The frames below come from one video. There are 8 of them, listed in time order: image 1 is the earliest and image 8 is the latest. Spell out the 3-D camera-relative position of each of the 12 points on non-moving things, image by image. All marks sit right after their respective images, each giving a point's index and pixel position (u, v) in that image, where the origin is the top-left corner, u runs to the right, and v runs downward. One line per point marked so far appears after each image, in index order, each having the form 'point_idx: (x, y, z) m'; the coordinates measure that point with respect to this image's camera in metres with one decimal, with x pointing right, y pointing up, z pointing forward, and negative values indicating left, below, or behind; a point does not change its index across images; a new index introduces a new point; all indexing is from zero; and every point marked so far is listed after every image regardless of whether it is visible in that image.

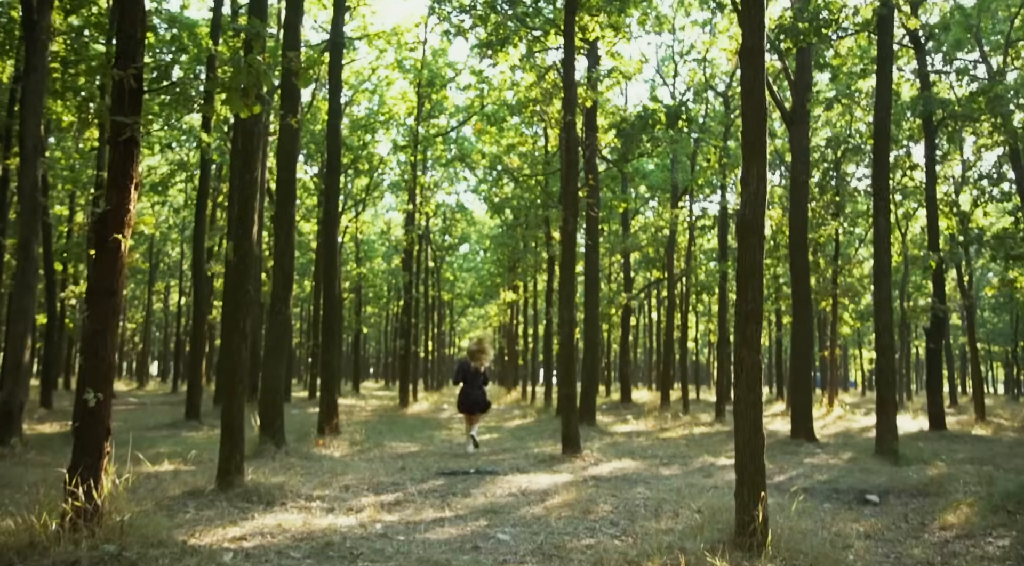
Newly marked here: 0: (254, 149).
0: (-3.7, +1.8, +17.3) m
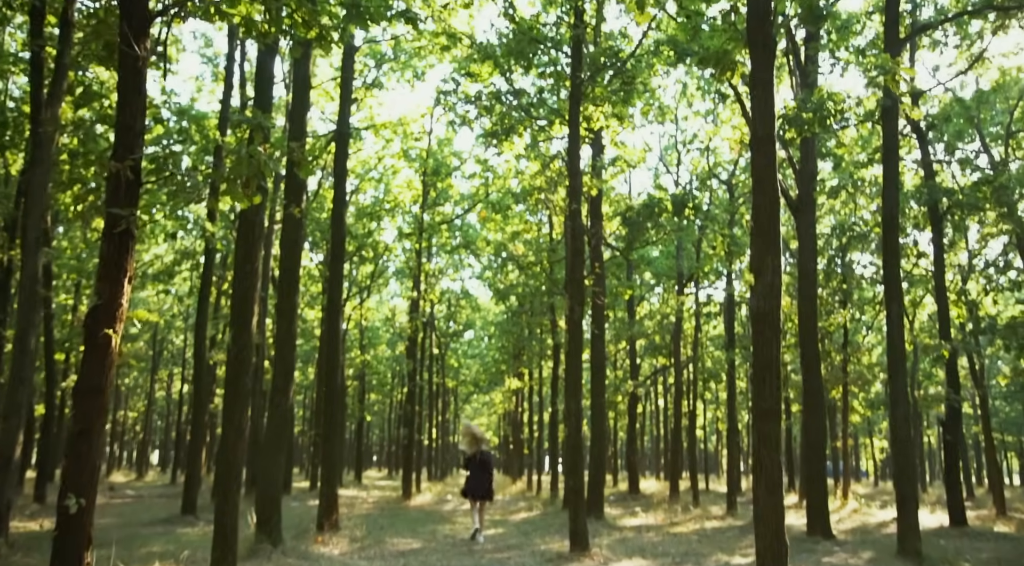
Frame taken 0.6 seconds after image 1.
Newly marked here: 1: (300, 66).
0: (-3.6, +0.6, +17.3) m
1: (-3.1, +3.2, +18.3) m
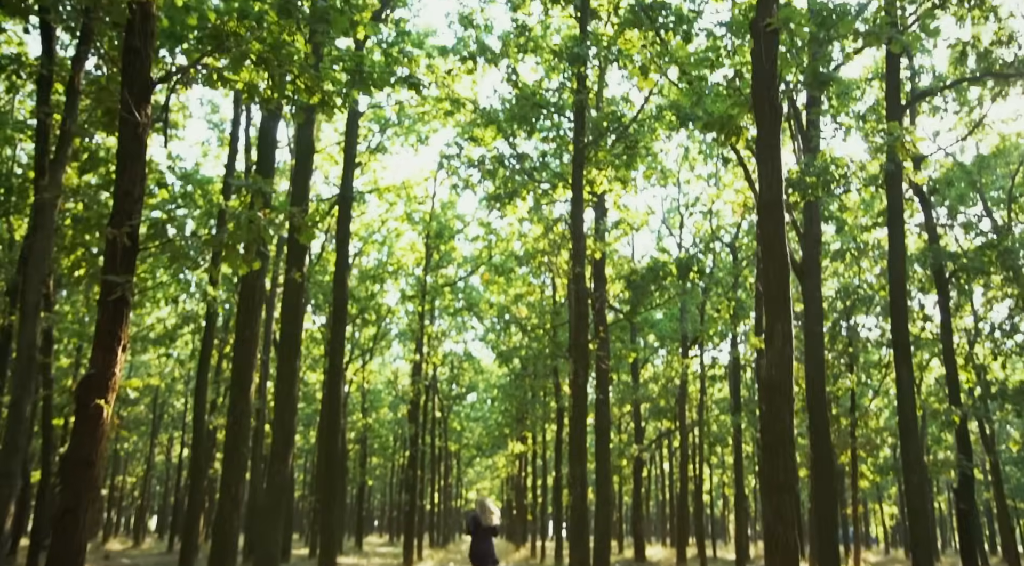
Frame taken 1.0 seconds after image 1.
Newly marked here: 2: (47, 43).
0: (-3.6, -0.3, +17.2) m
1: (-3.1, +2.3, +18.4) m
2: (-7.3, +3.7, +19.4) m
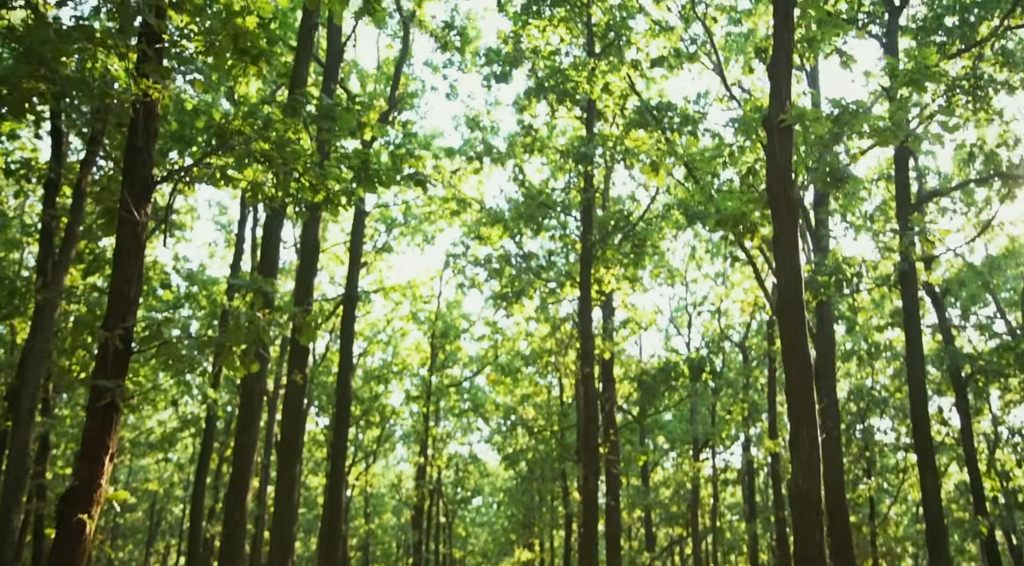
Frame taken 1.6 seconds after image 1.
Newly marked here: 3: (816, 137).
0: (-3.5, -1.7, +16.8) m
1: (-3.0, +0.8, +18.3) m
2: (-7.2, +2.1, +19.4) m
3: (+3.7, +1.8, +15.2) m
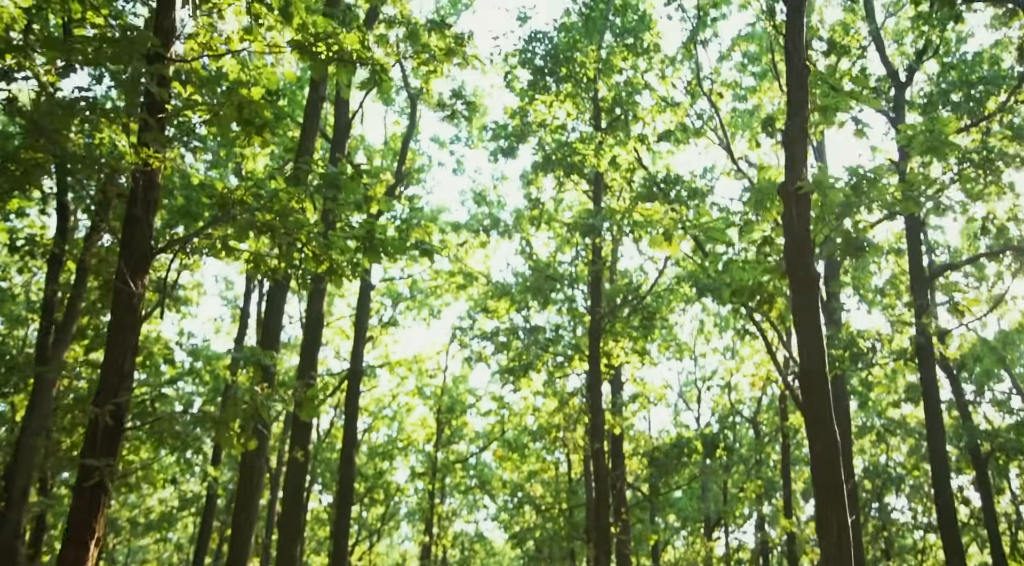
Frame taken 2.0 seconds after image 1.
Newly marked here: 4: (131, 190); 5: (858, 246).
0: (-3.4, -2.6, +16.5) m
1: (-2.9, -0.3, +18.0) m
2: (-7.0, +1.0, +19.3) m
3: (+3.8, +0.9, +15.0) m
4: (-3.6, +0.9, +11.9) m
5: (+4.1, +0.4, +15.0) m
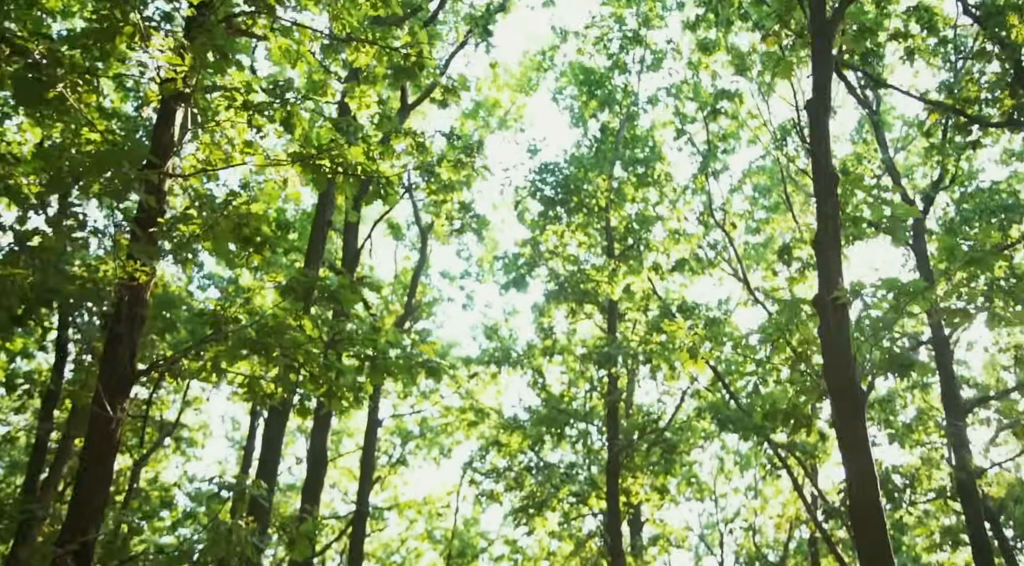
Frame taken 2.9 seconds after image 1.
0: (-3.2, -4.3, +15.4) m
1: (-2.7, -2.1, +17.2) m
2: (-6.9, -1.1, +18.6) m
3: (+4.0, -0.6, +14.2) m
4: (-3.5, -0.3, +11.3) m
5: (+4.2, -1.0, +14.2) m
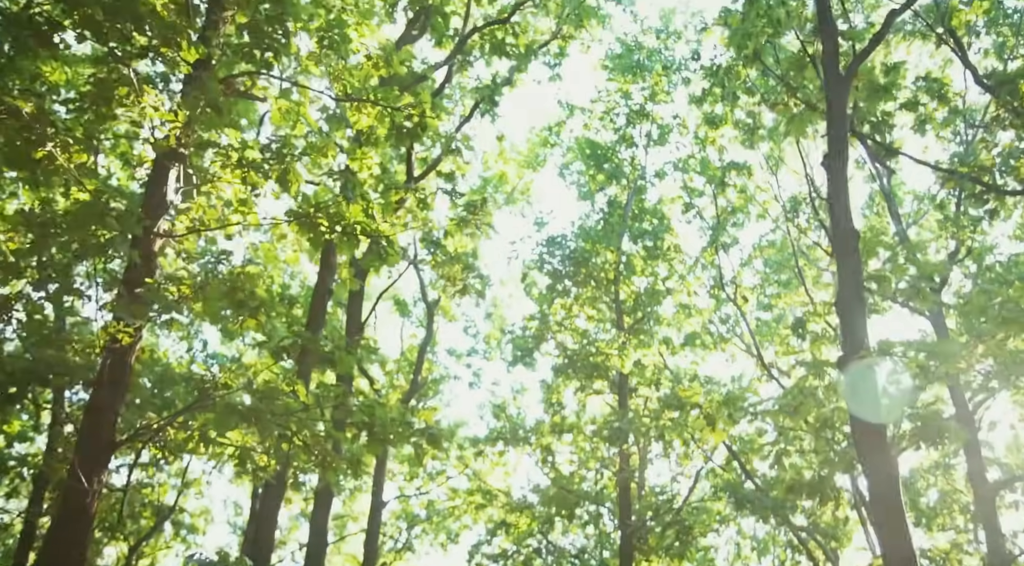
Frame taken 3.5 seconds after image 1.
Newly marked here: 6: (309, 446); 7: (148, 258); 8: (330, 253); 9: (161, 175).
0: (-3.1, -5.2, +14.6) m
1: (-2.6, -3.1, +16.5) m
2: (-6.7, -2.2, +18.0) m
3: (+4.0, -1.3, +13.7) m
4: (-3.5, -0.9, +10.7) m
5: (+4.3, -1.7, +13.6) m
6: (-1.6, -1.3, +9.6) m
7: (-2.9, +0.2, +9.8) m
8: (-2.1, +0.3, +14.4) m
9: (-2.8, +0.9, +10.0) m
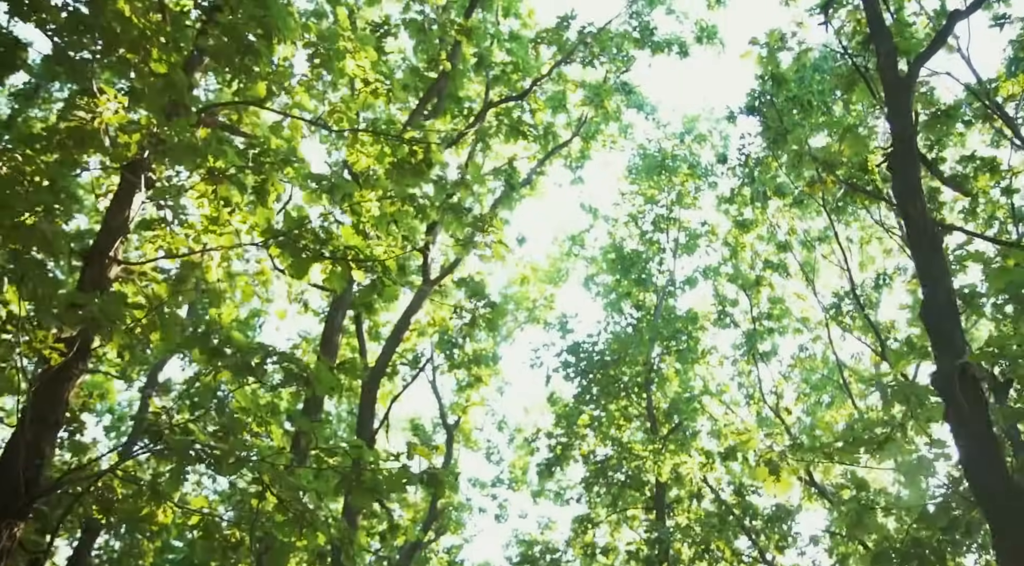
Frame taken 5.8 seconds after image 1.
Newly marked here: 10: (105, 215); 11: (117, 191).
0: (-2.7, -6.0, +12.4) m
1: (-2.2, -4.2, +14.6) m
2: (-6.4, -3.6, +16.3) m
3: (+4.3, -1.9, +11.8) m
4: (-3.3, -1.3, +9.1) m
5: (+4.6, -2.3, +11.7) m
6: (-1.4, -1.4, +7.9) m
7: (-2.8, -0.1, +8.3) m
8: (-1.9, -0.5, +12.9) m
9: (-2.7, +0.6, +8.7) m
10: (-2.8, +0.4, +8.7) m
11: (-2.8, +0.6, +8.7) m
